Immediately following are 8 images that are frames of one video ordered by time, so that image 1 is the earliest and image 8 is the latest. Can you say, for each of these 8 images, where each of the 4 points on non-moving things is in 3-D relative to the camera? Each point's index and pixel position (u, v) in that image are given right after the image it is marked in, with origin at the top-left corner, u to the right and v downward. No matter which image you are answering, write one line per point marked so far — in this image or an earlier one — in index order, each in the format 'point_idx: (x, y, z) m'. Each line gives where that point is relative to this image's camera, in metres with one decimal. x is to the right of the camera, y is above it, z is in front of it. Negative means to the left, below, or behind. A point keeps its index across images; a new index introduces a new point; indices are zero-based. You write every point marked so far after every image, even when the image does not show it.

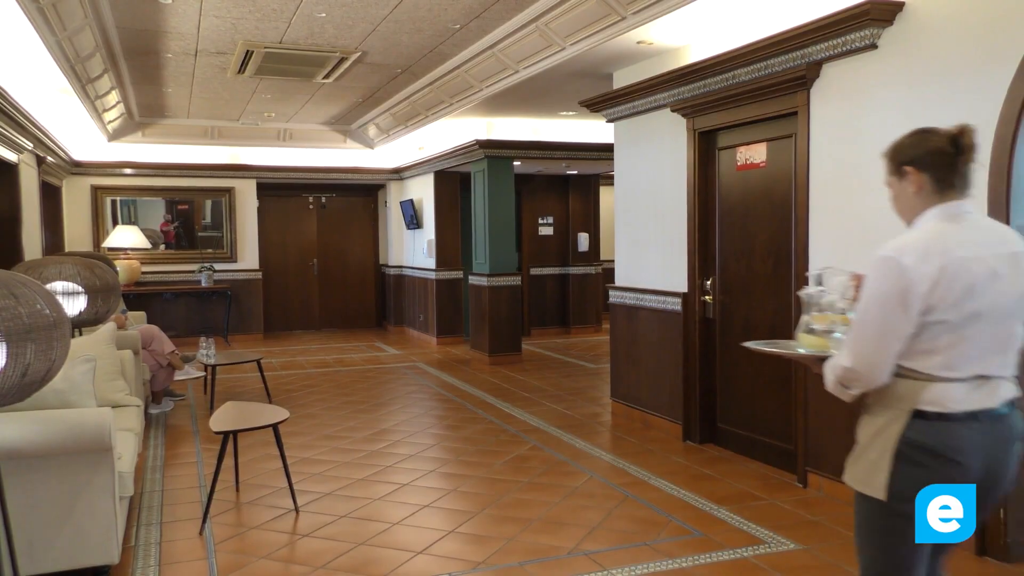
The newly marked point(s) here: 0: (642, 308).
0: (+0.9, -0.1, +7.2) m
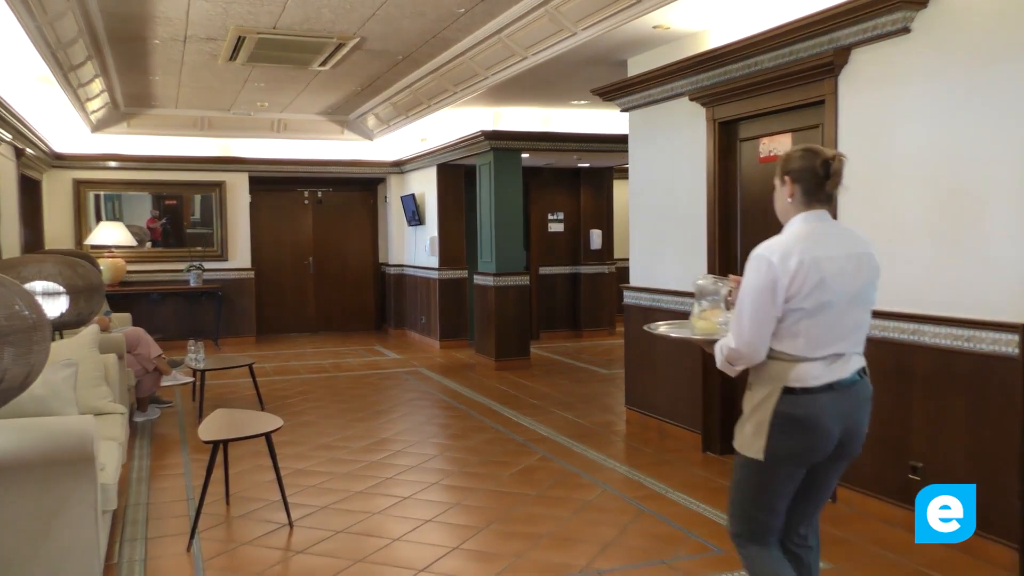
0: (+1.0, -0.1, +6.8) m
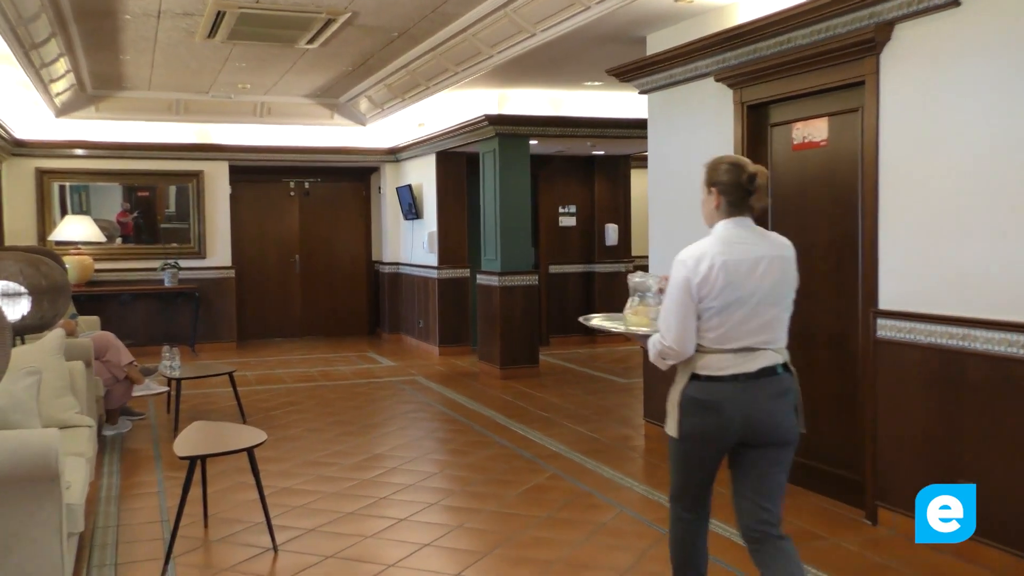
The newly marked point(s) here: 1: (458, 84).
0: (+1.0, -0.1, +6.2) m
1: (-0.4, +1.4, +7.4) m
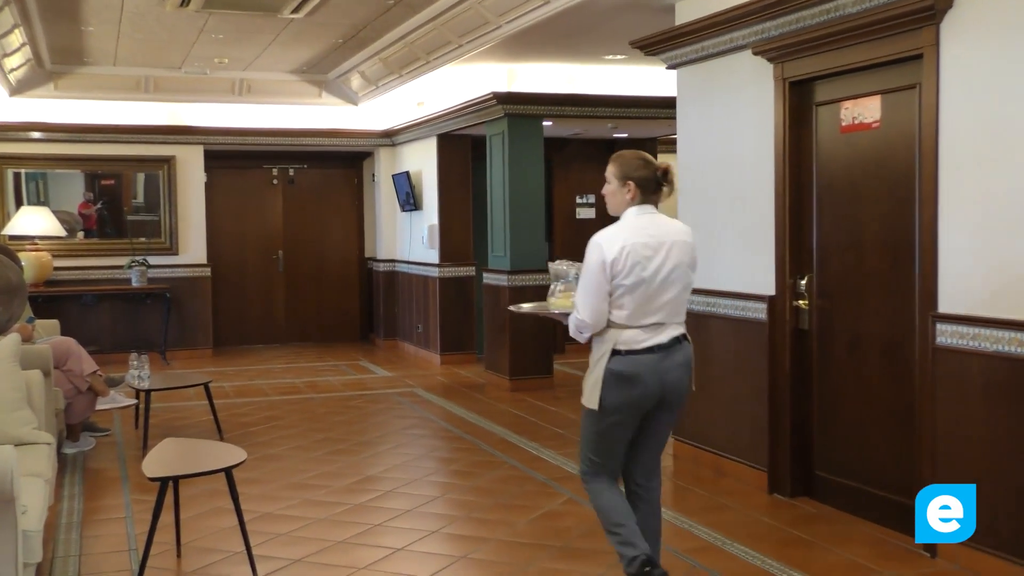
0: (+1.1, -0.1, +5.5) m
1: (-0.3, +1.4, +6.7) m
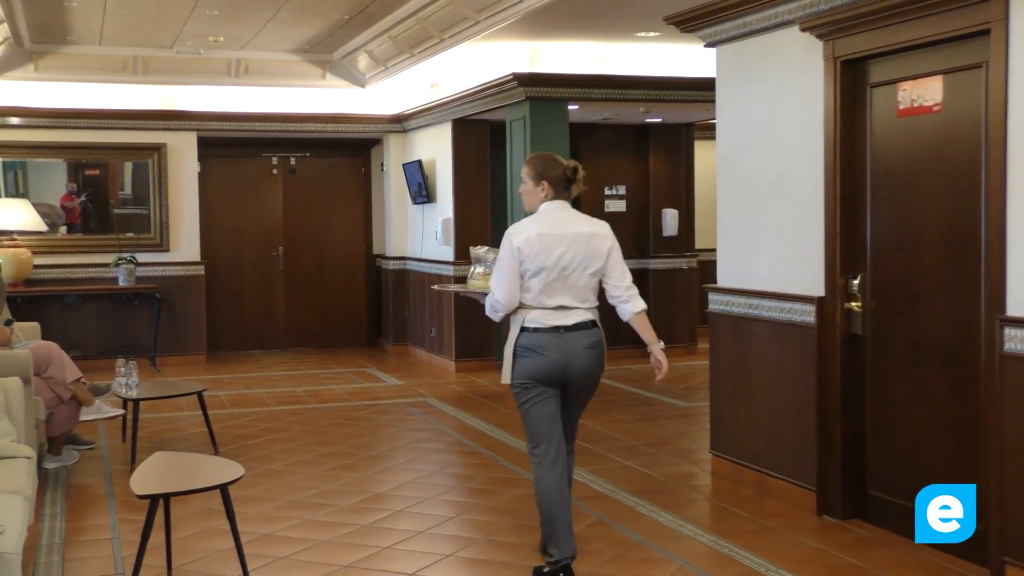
0: (+1.2, -0.1, +5.0) m
1: (-0.2, +1.4, +6.3) m
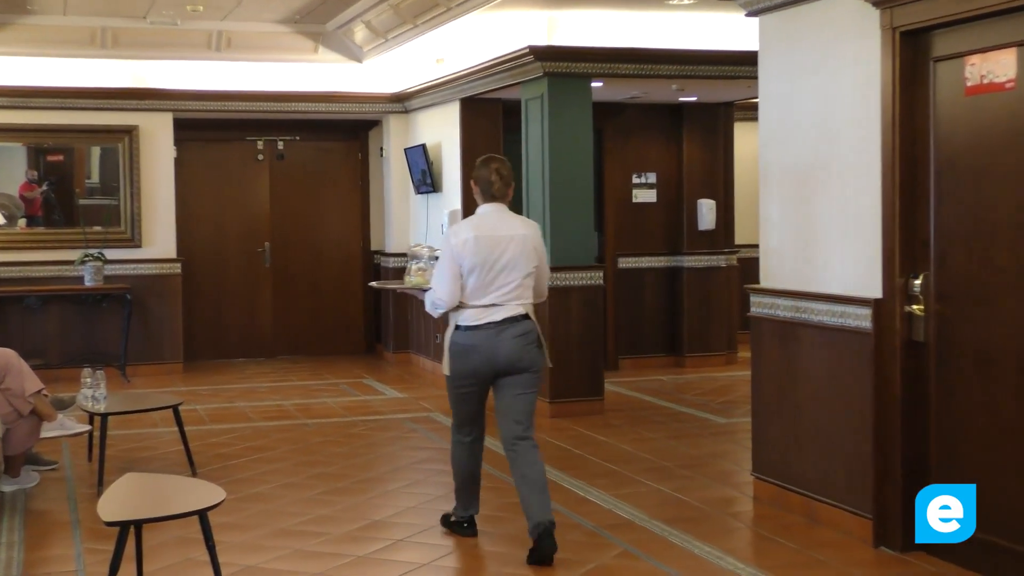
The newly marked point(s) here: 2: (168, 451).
0: (+1.2, -0.2, +4.5) m
1: (-0.1, +1.4, +5.7) m
2: (-1.7, -0.8, +5.3) m
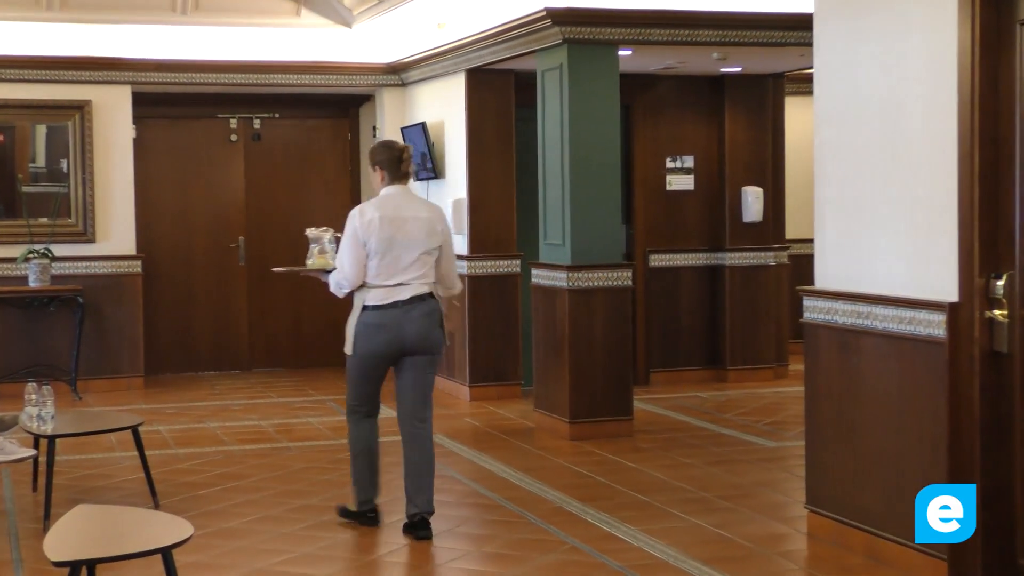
0: (+1.3, -0.2, +3.9) m
1: (-0.1, +1.4, +5.2) m
2: (-1.6, -0.8, +4.7) m
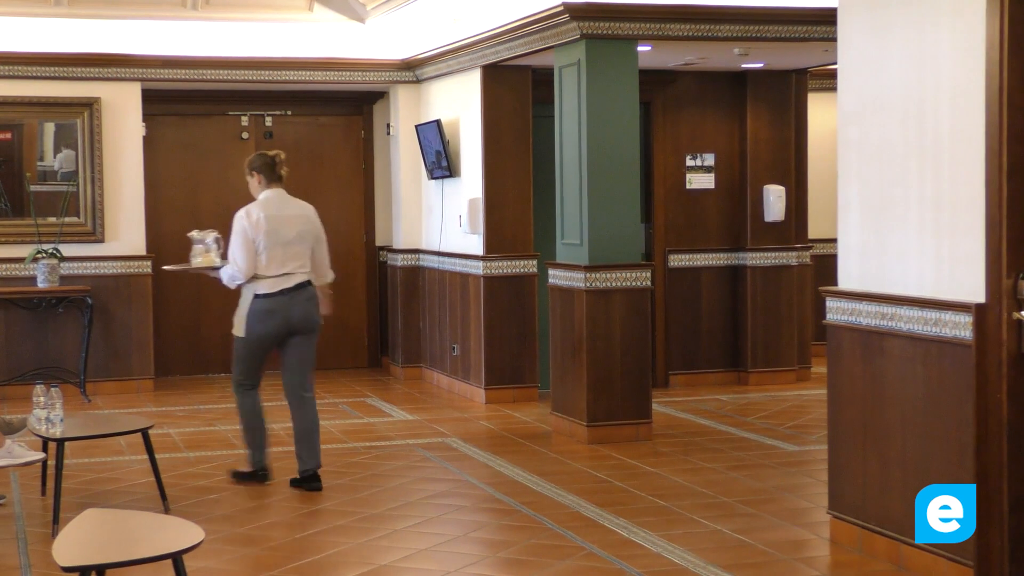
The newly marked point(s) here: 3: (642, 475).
0: (+1.3, -0.2, +3.8) m
1: (0.0, +1.4, +5.1) m
2: (-1.6, -0.8, +4.7) m
3: (+0.6, -0.8, +5.0) m
